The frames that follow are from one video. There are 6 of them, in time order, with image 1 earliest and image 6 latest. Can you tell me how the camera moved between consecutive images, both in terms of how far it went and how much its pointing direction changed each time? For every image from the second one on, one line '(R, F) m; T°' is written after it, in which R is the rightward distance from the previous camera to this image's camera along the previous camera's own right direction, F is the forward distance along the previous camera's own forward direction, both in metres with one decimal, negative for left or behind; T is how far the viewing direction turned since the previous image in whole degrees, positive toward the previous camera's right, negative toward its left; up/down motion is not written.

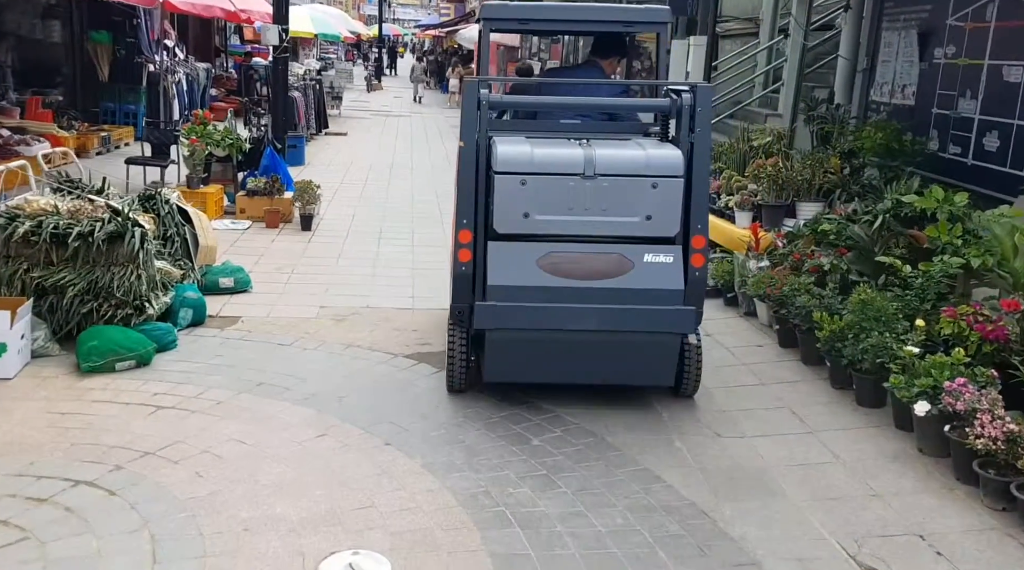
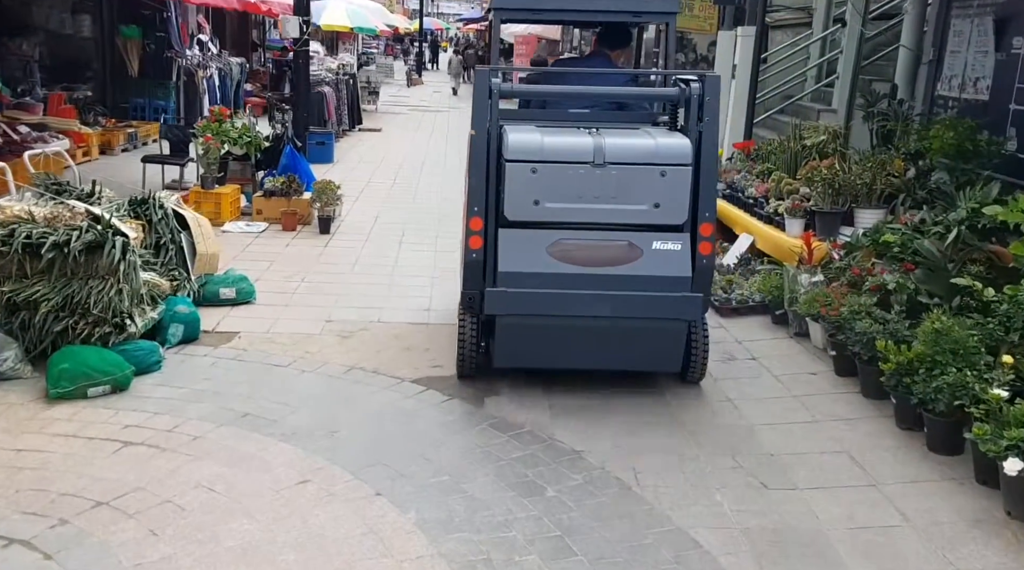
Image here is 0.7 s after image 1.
(+0.1, +0.7) m; -3°
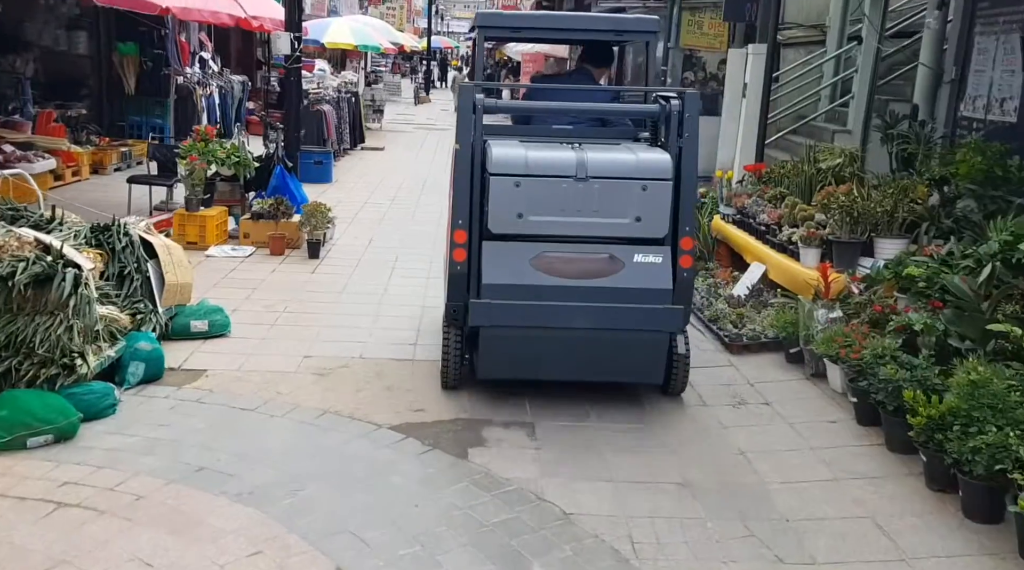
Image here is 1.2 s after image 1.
(+0.1, +0.5) m; -1°
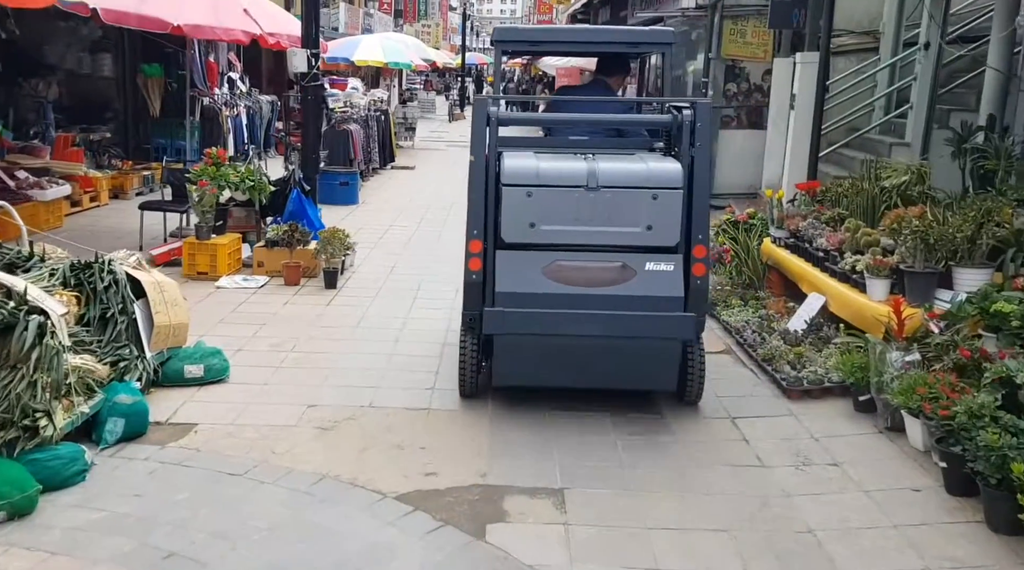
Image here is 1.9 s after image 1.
(+0.1, +0.7) m; -2°
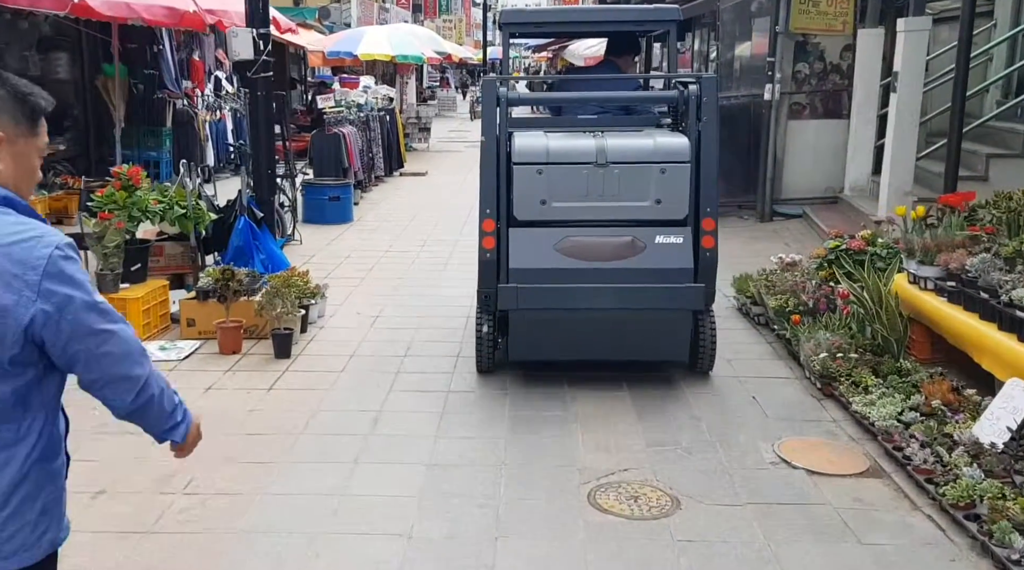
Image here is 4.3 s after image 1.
(+0.1, +2.7) m; -2°
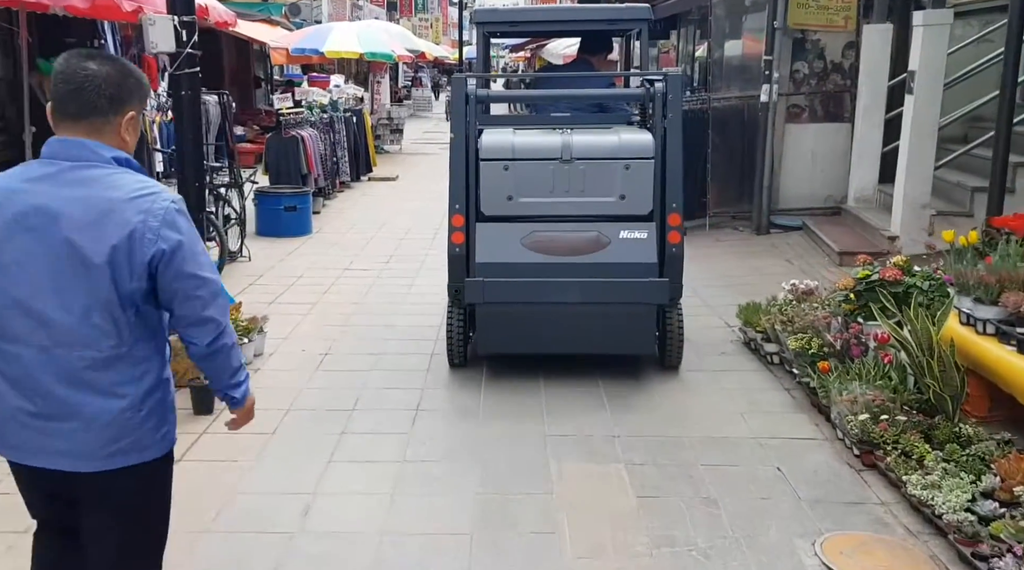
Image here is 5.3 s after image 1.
(0.0, +1.1) m; +1°
